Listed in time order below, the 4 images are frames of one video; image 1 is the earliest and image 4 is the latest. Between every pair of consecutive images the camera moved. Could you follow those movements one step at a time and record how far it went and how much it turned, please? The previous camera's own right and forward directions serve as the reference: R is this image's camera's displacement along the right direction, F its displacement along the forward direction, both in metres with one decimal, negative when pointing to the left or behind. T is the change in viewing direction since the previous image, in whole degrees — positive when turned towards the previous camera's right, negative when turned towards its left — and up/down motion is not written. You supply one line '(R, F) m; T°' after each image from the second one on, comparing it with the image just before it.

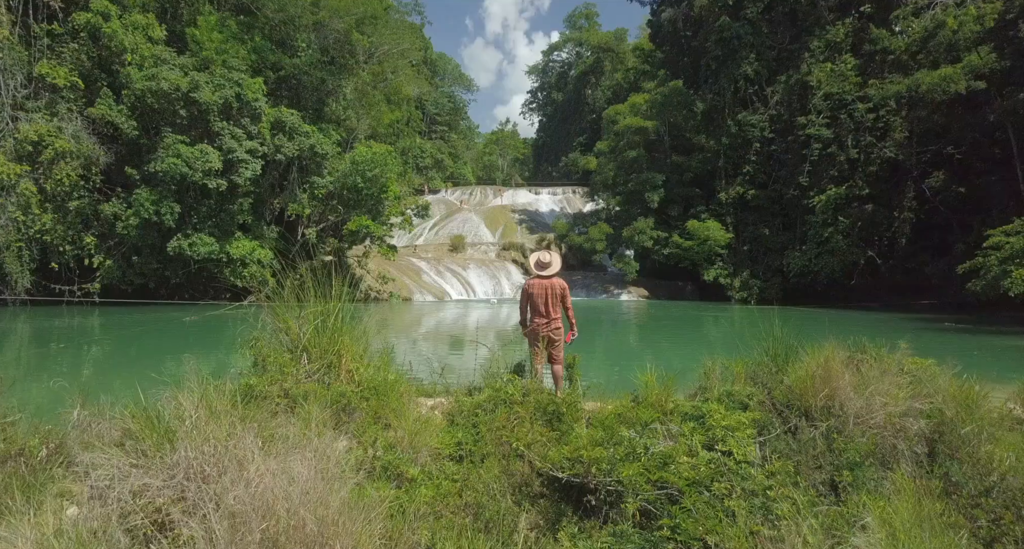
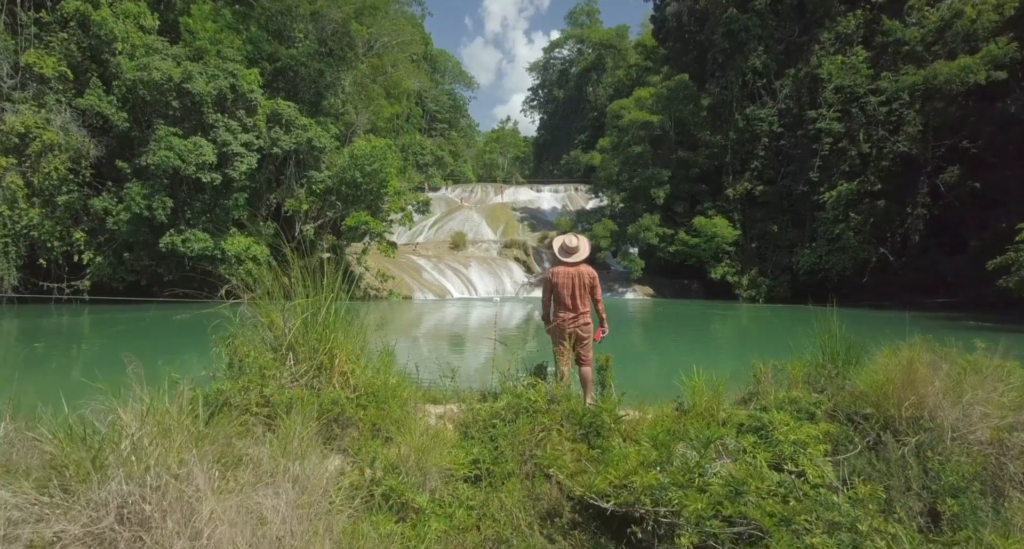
(-0.1, +0.4) m; 0°
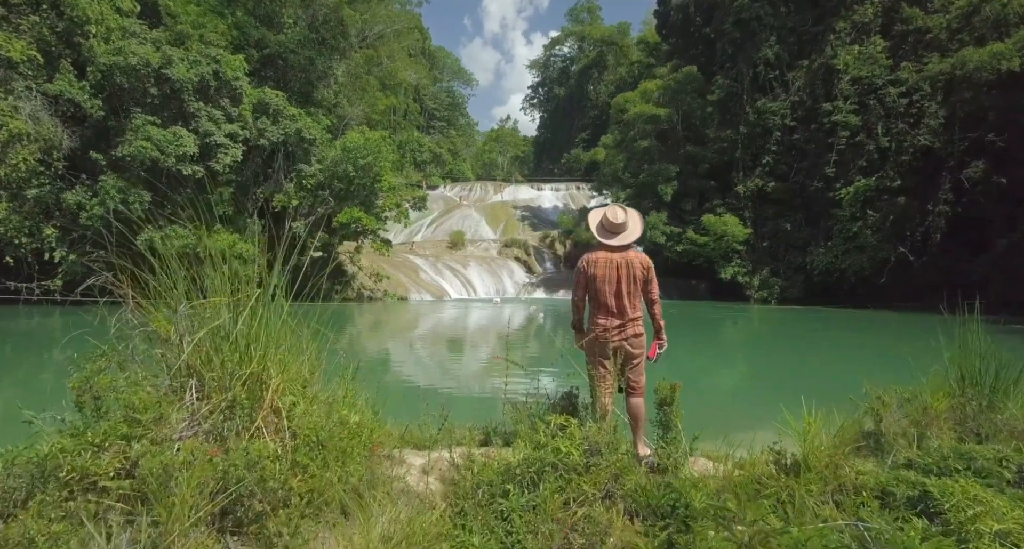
(-0.1, +0.8) m; 0°
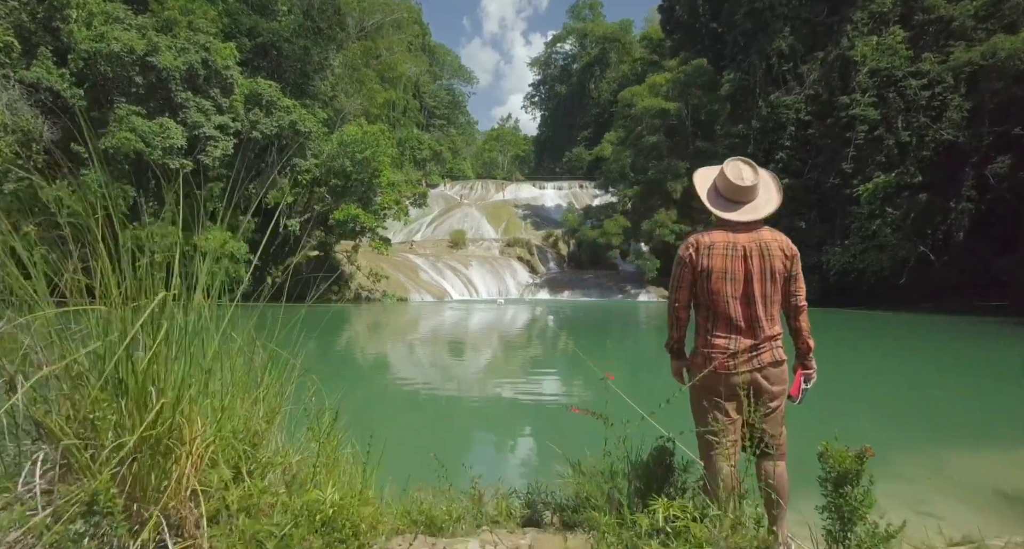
(-0.2, +0.7) m; 0°
